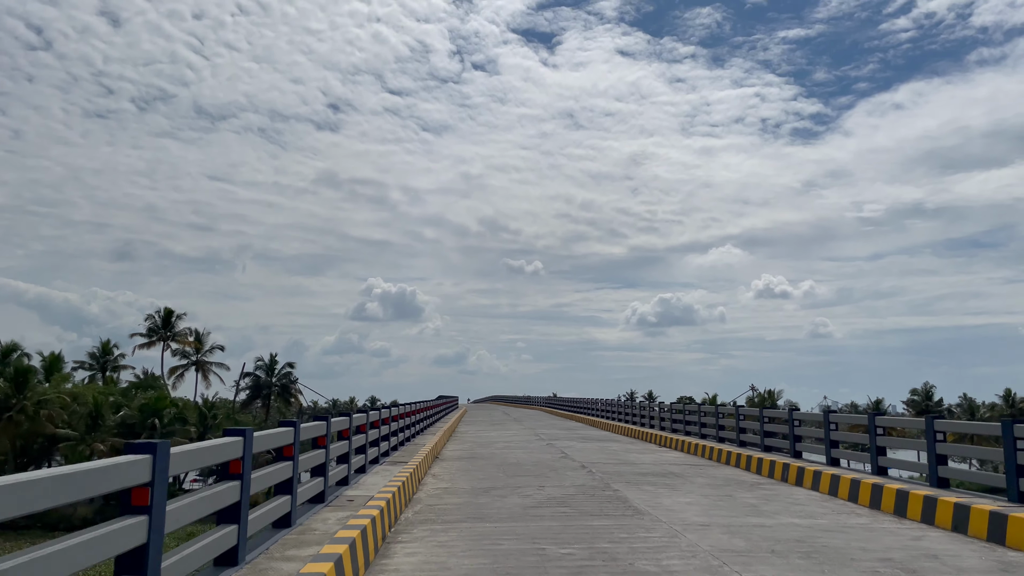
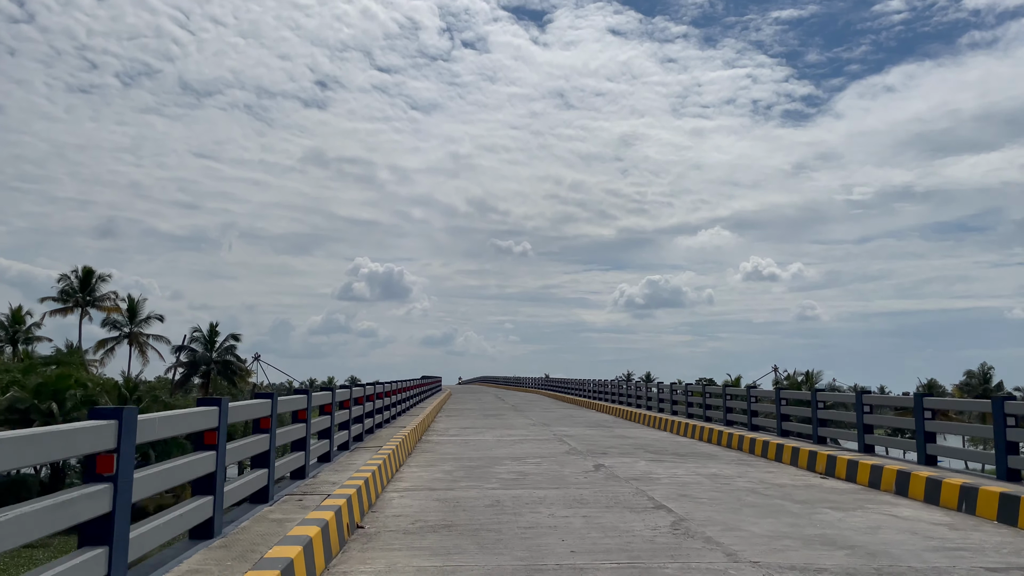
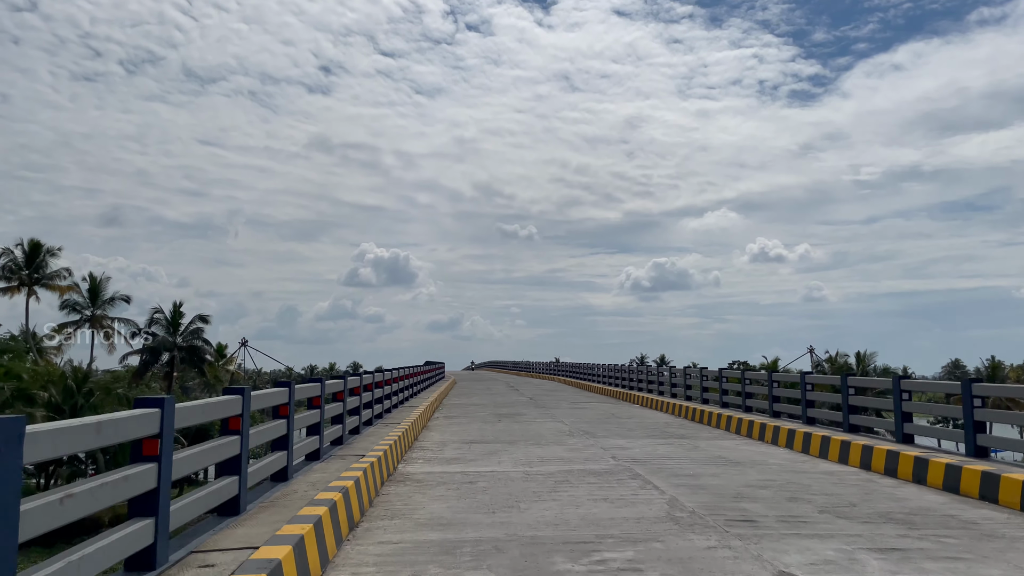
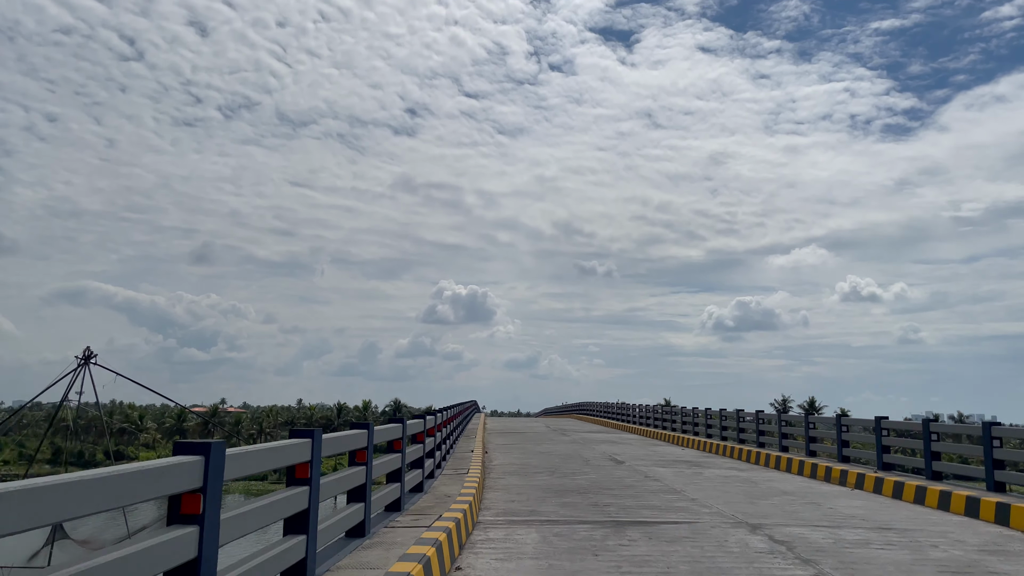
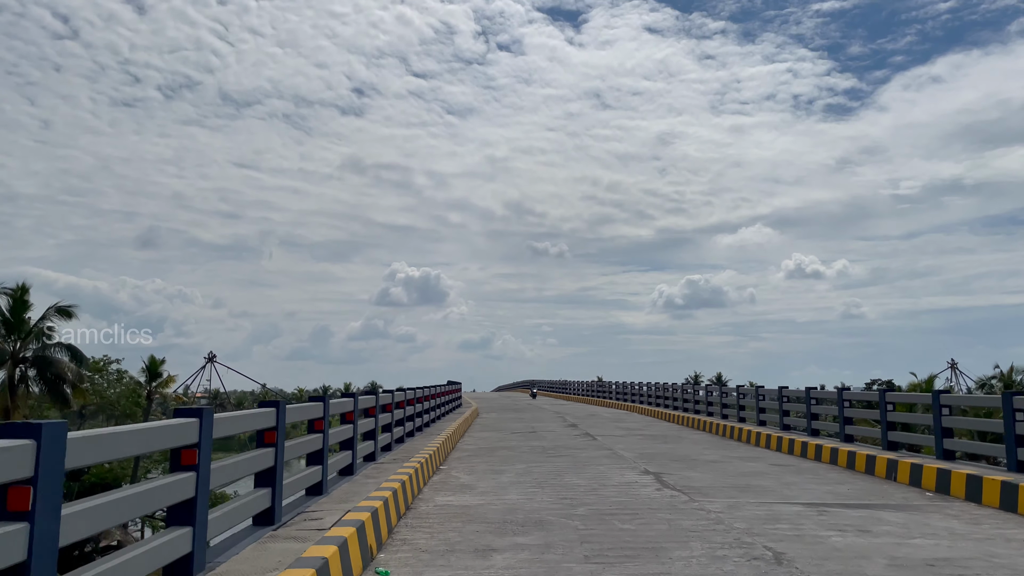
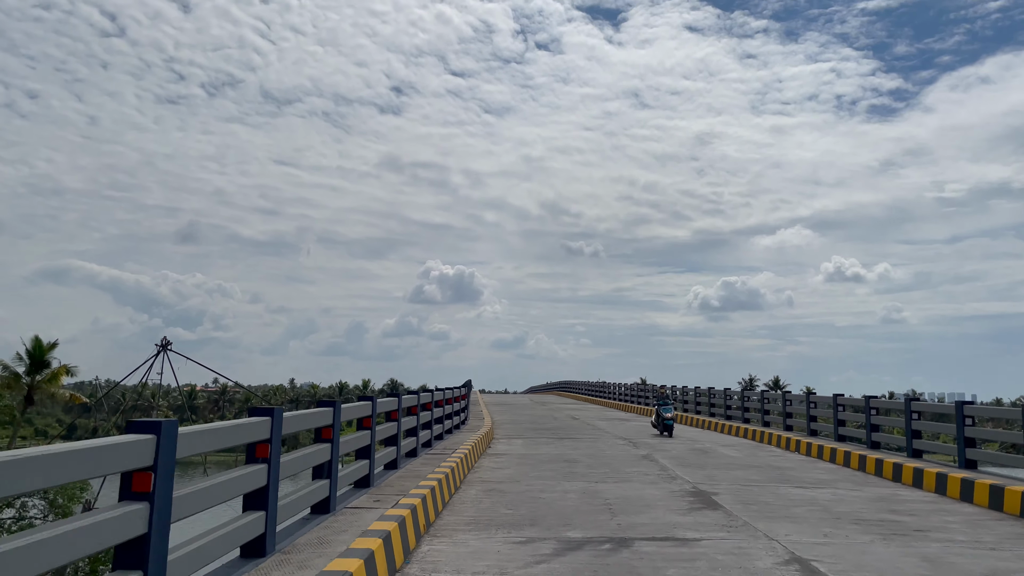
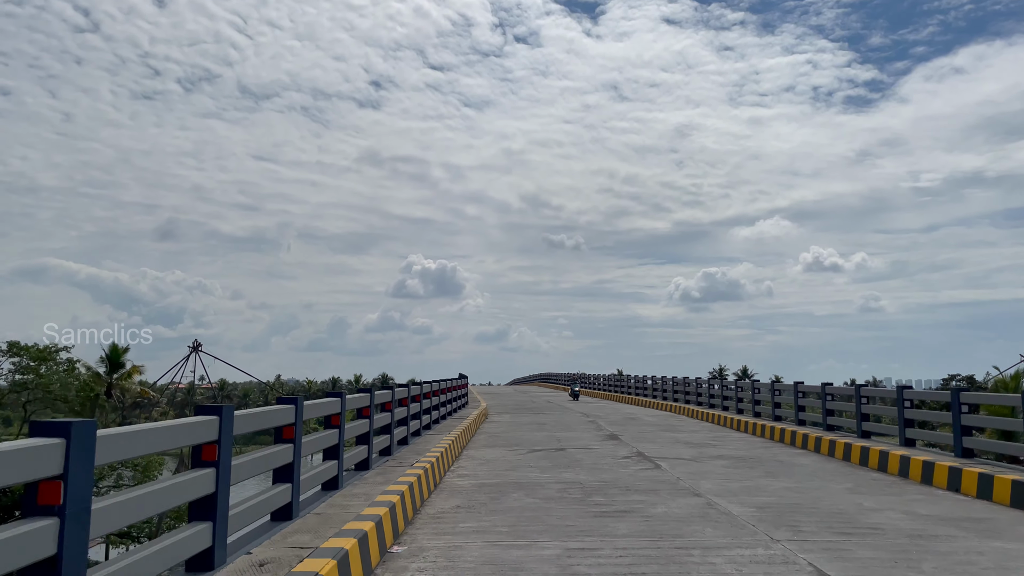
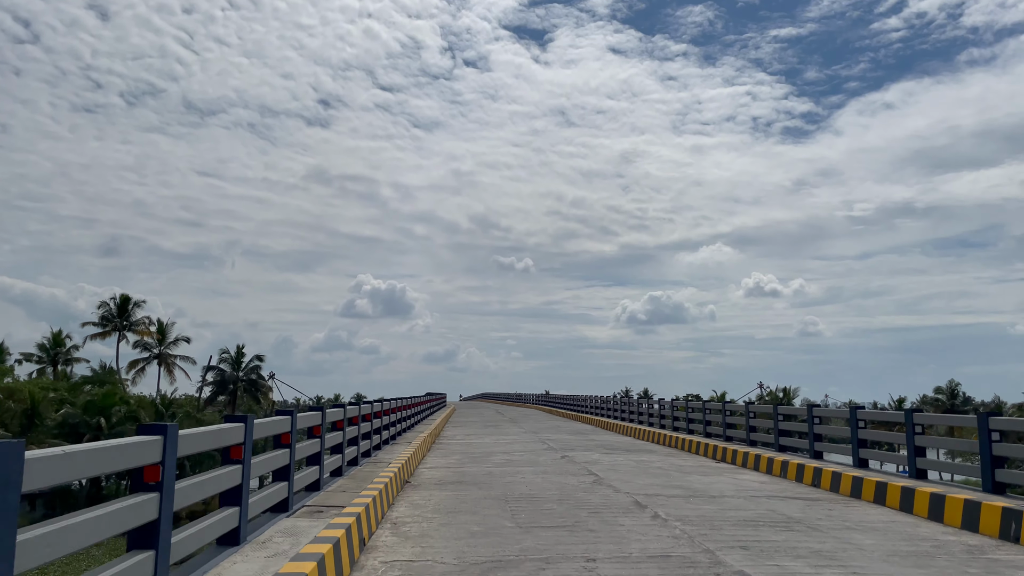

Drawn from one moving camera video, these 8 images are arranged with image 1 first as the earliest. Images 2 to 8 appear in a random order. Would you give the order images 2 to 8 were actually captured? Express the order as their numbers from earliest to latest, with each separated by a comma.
8, 2, 3, 5, 7, 6, 4
